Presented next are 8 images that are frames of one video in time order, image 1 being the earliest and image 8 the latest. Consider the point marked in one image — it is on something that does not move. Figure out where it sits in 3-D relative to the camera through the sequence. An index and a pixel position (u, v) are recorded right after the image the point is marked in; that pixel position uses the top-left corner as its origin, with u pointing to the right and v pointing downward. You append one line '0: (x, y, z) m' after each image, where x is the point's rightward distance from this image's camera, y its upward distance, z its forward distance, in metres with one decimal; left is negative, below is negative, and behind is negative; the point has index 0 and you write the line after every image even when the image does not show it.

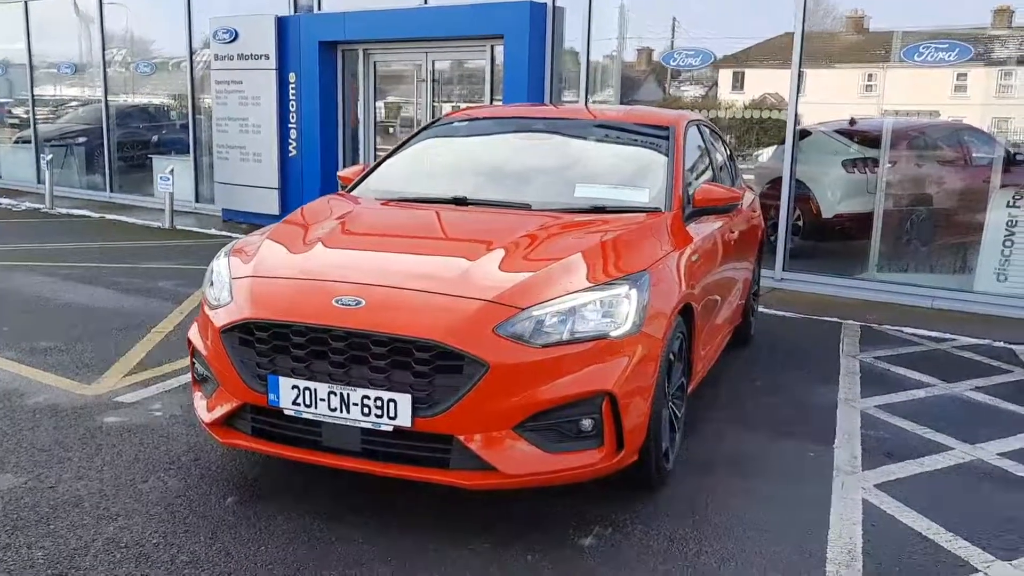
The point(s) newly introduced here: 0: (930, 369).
0: (+2.6, -0.5, +5.9) m
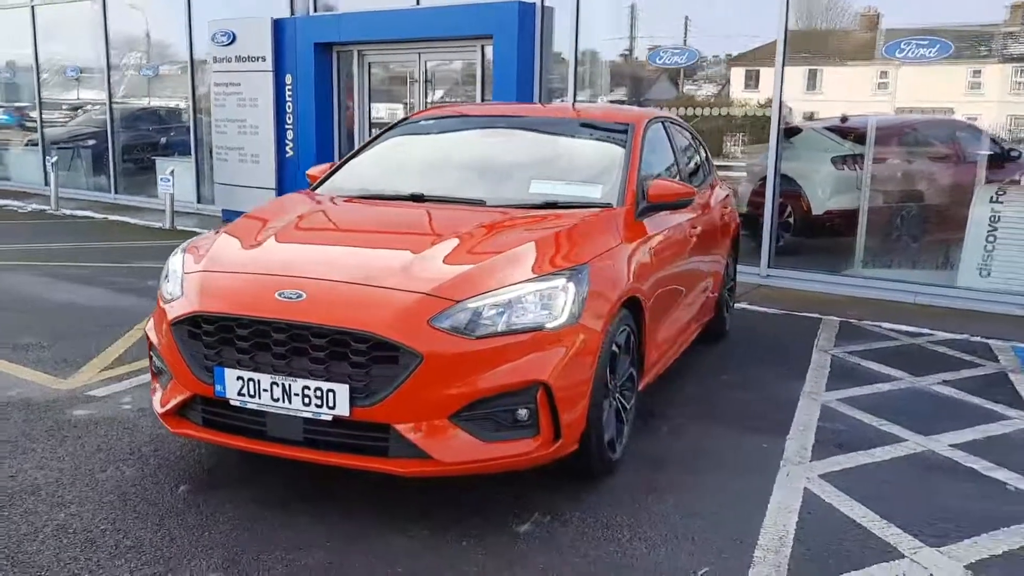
0: (+2.4, -0.5, +5.9) m
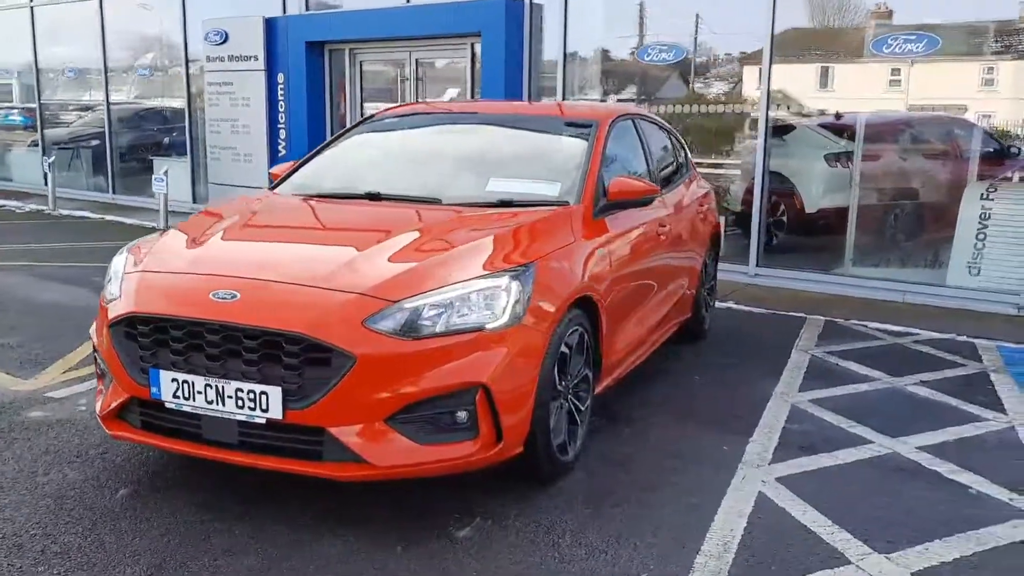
0: (+2.3, -0.5, +5.8) m
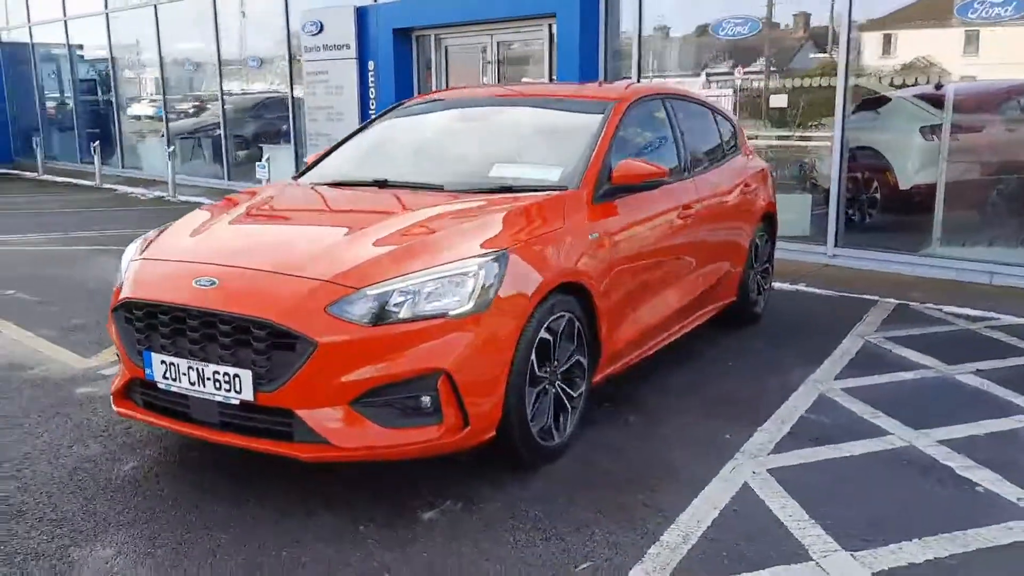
0: (+2.5, -0.4, +5.5) m
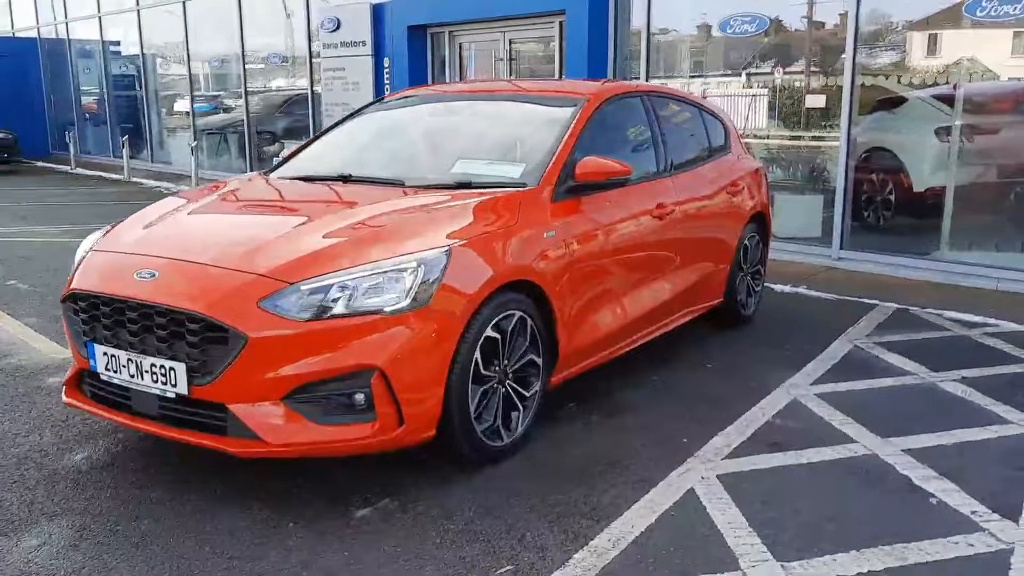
0: (+2.4, -0.4, +5.4) m
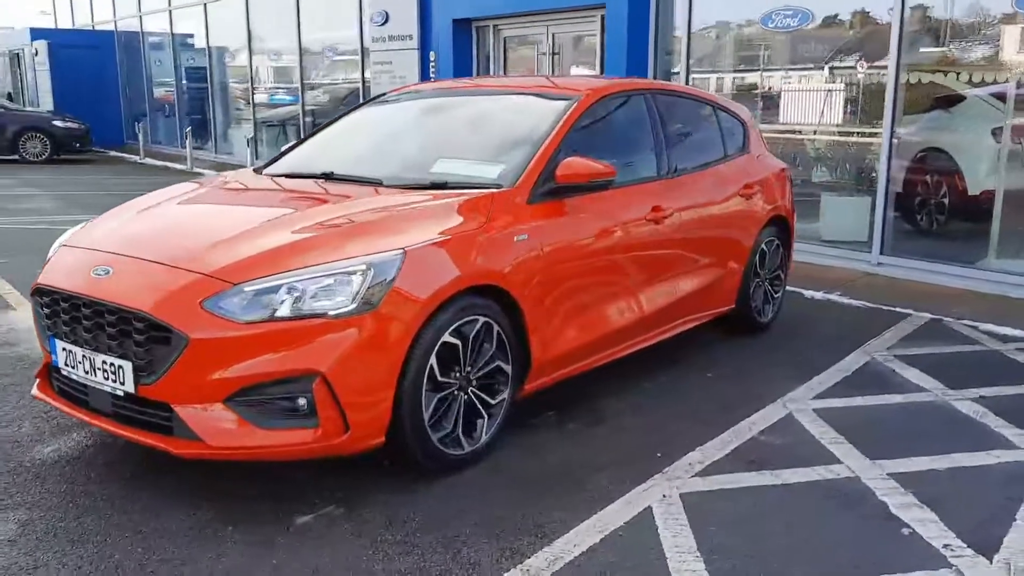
0: (+2.4, -0.4, +5.1) m
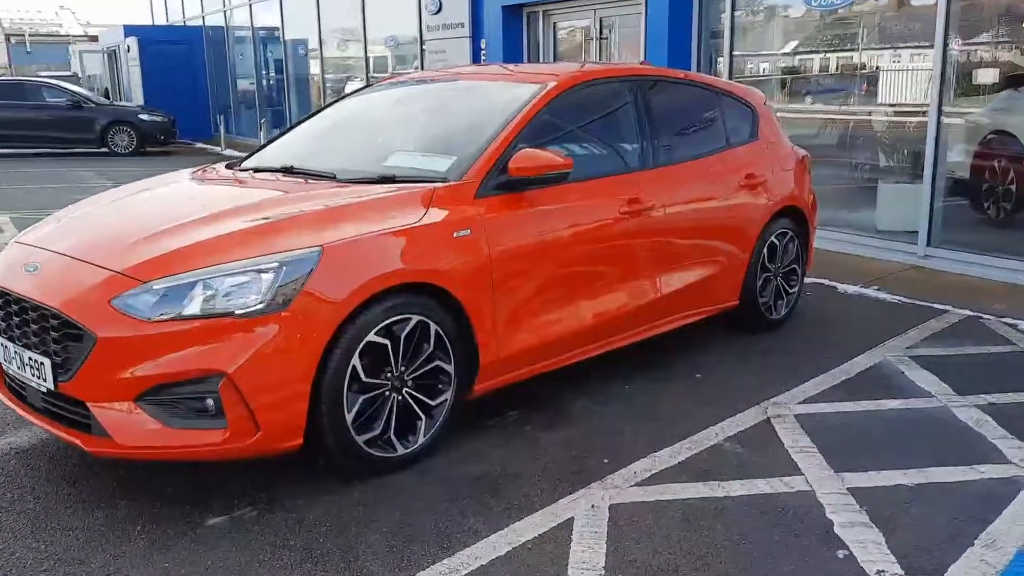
0: (+2.3, -0.4, +4.7) m
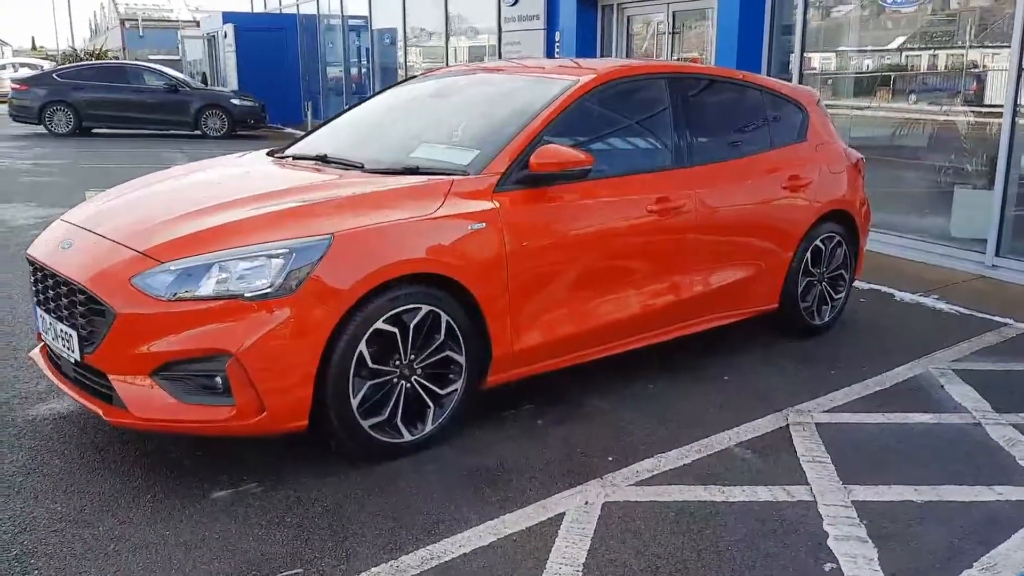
0: (+2.4, -0.5, +4.5) m
